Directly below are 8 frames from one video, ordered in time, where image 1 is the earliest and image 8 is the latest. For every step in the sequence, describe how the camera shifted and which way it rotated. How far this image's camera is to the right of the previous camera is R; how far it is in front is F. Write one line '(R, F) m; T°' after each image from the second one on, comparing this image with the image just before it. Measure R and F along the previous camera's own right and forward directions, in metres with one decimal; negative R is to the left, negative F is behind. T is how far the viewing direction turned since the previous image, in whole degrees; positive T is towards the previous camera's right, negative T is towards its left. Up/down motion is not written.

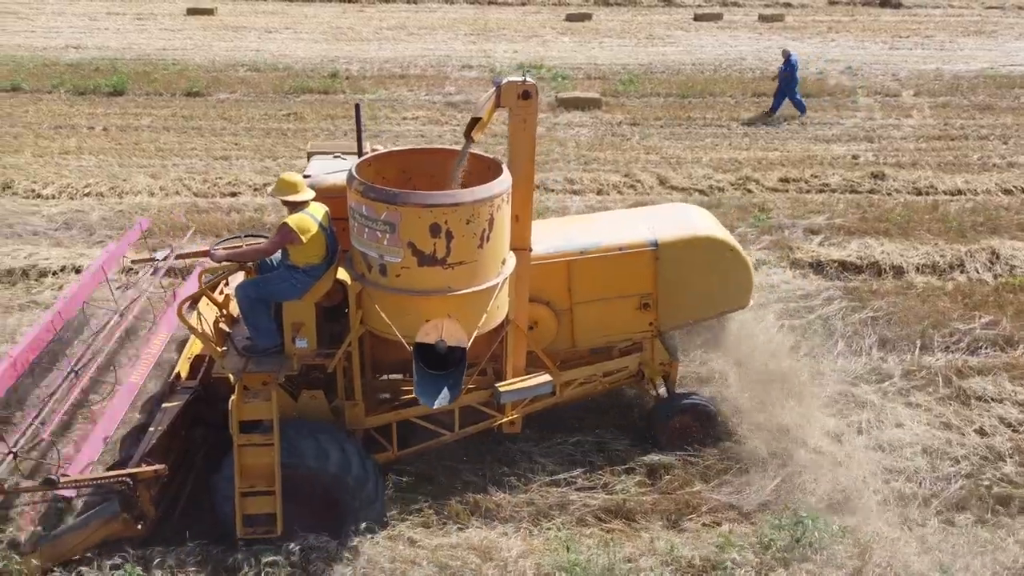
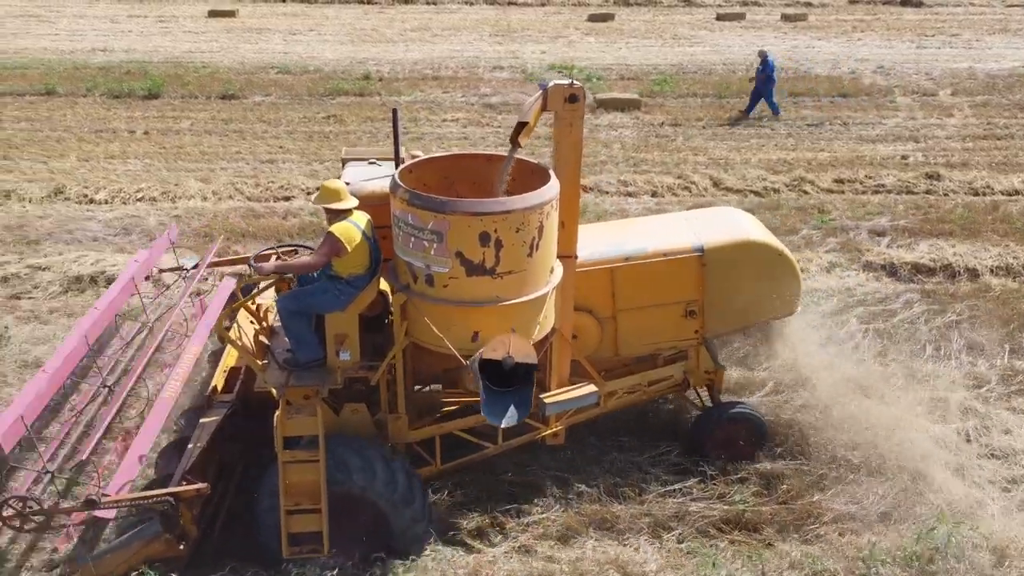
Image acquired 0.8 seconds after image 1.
(-0.7, +0.1) m; 0°
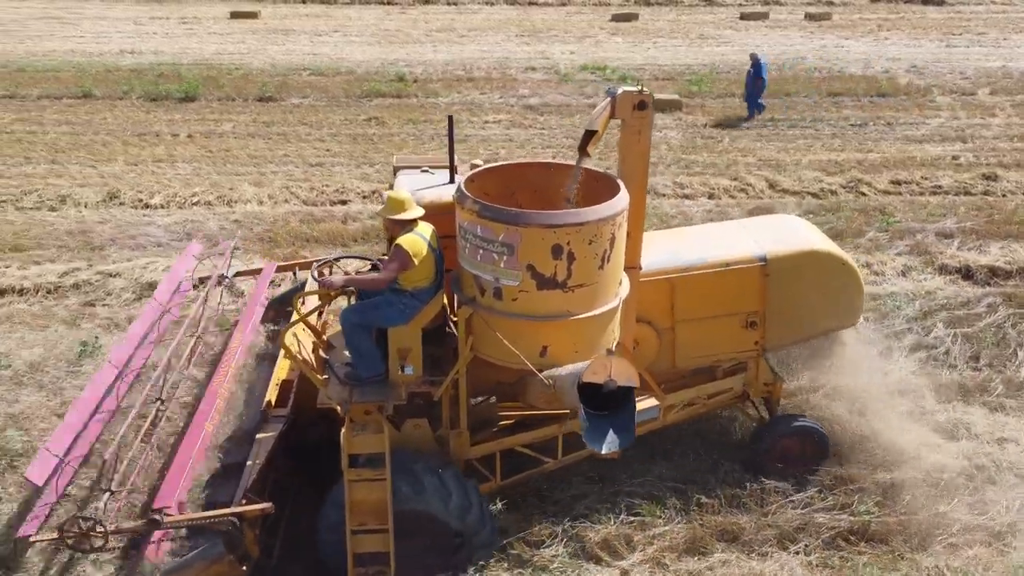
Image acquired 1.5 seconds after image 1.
(-0.8, +0.1) m; 0°
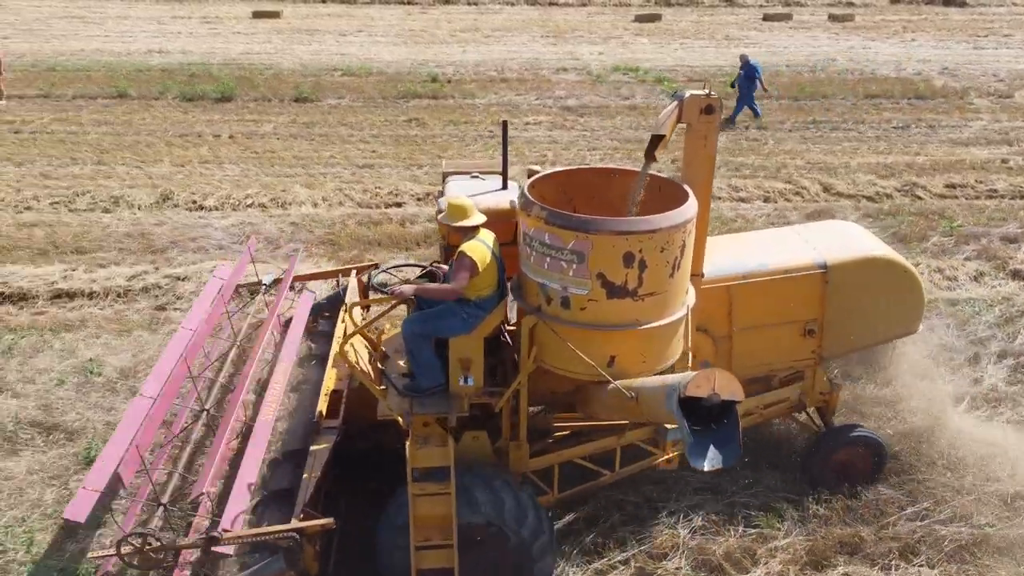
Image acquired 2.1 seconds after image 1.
(-0.7, +0.1) m; 0°
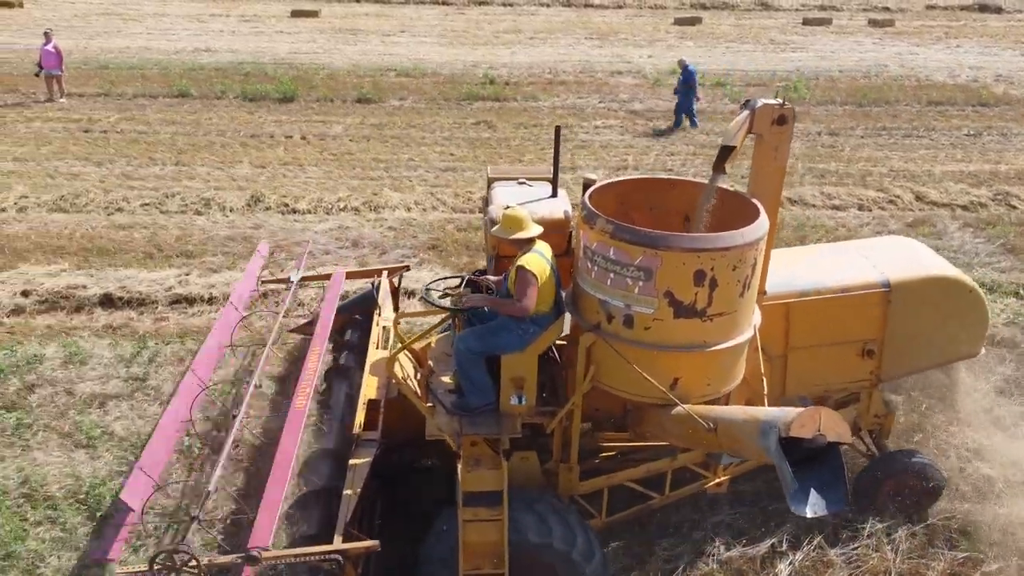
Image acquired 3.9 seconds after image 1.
(-1.2, +0.2) m; 0°
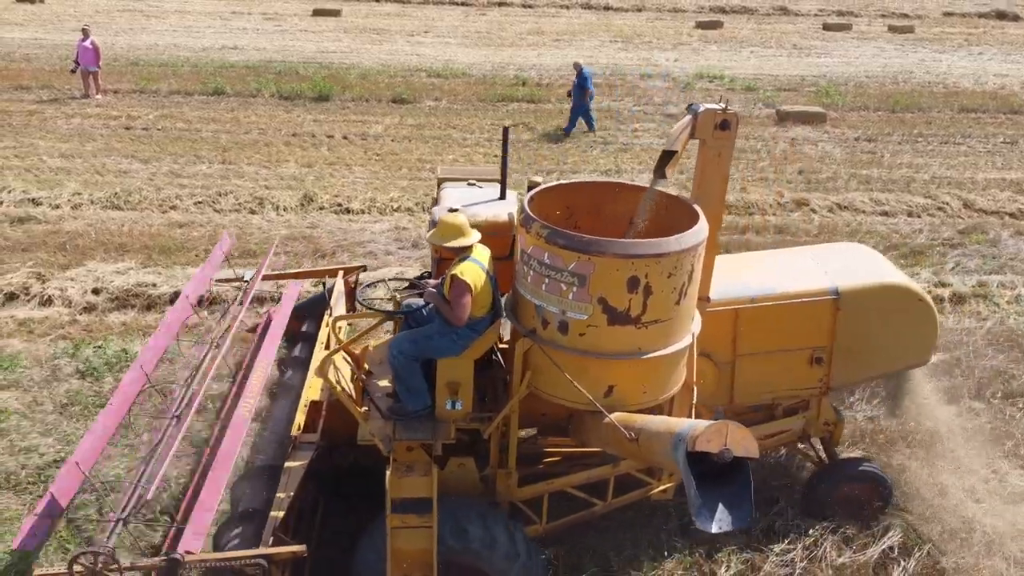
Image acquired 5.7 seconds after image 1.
(-0.7, 0.0) m; 0°
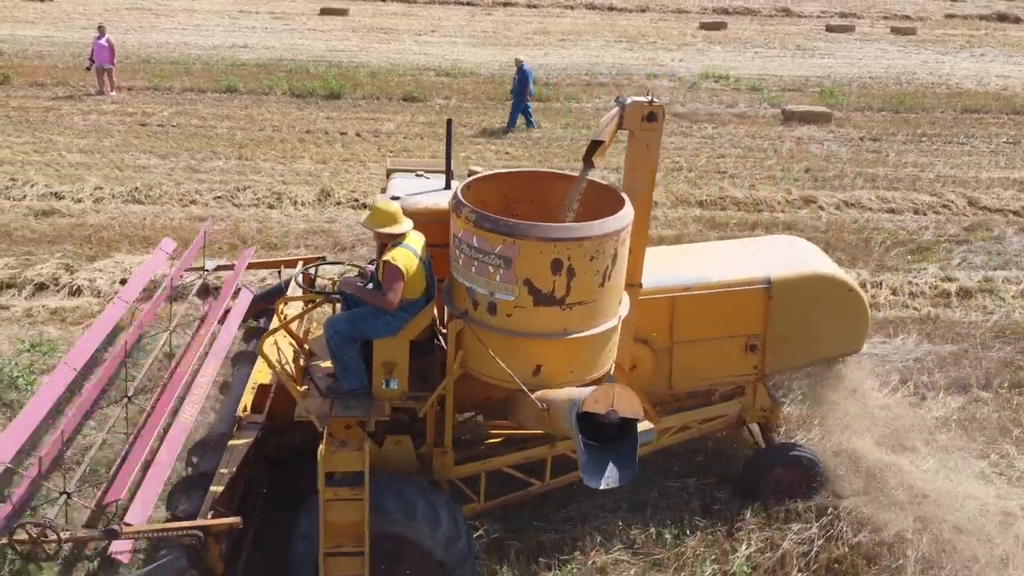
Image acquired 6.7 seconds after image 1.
(-0.2, -0.2) m; 0°
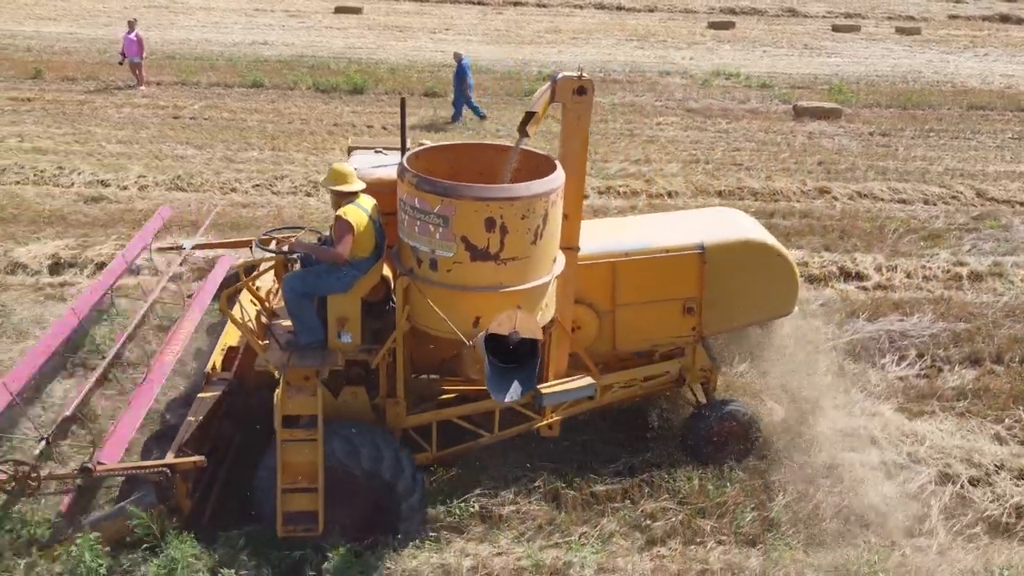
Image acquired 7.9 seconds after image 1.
(-0.4, -0.4) m; 0°
